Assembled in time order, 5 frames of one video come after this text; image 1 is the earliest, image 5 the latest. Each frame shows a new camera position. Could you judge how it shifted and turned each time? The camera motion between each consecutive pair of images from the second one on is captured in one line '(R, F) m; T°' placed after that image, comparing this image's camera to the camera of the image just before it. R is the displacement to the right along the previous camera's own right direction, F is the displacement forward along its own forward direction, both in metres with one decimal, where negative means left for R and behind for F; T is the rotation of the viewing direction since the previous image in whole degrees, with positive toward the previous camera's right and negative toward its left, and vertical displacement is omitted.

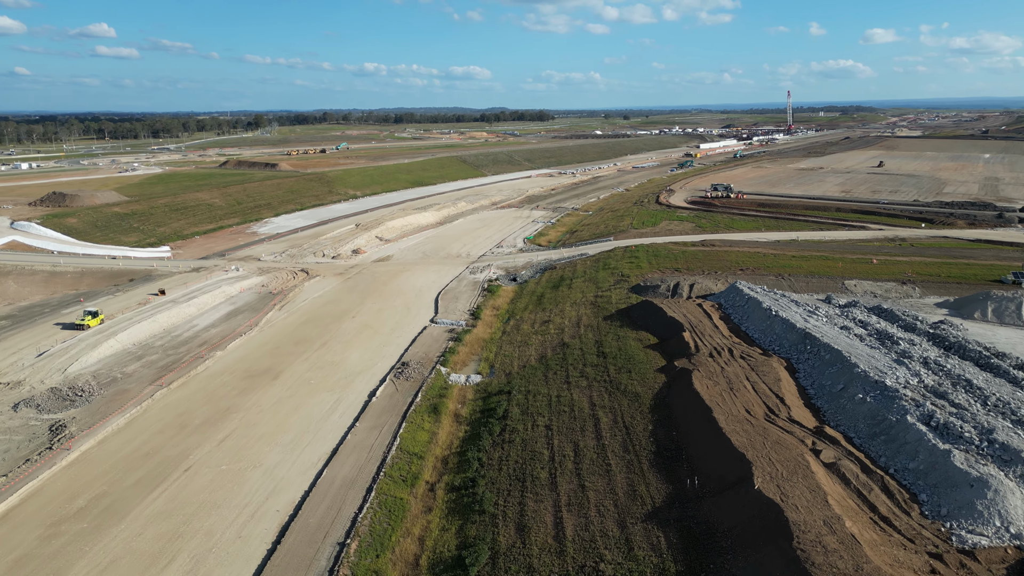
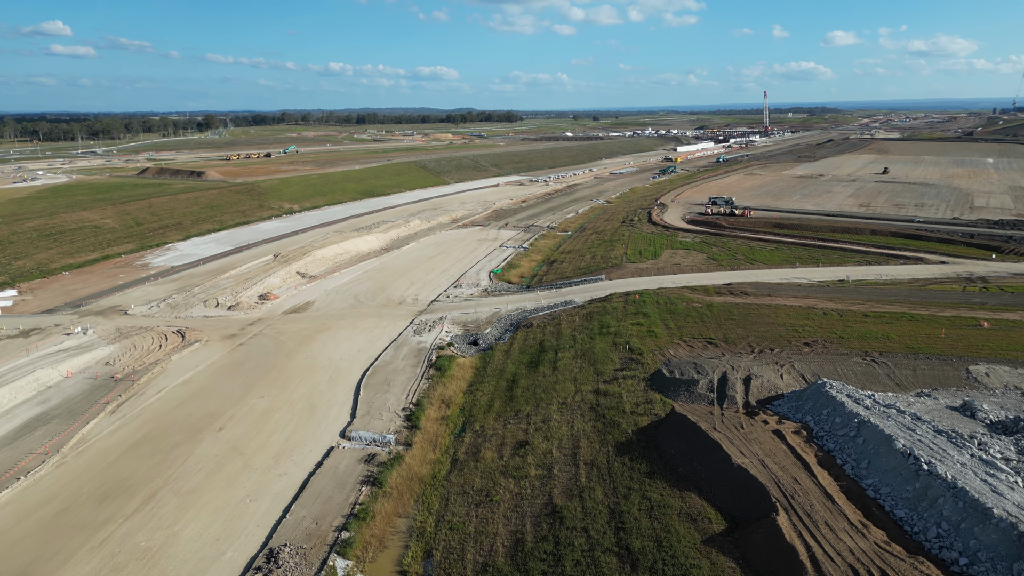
(+0.3, +8.4) m; +2°
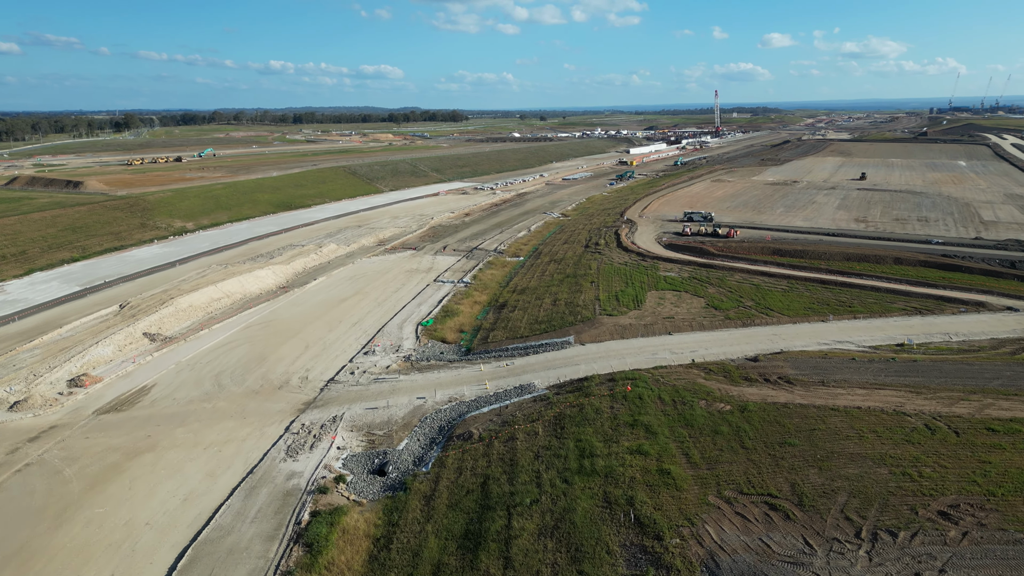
(+0.5, +7.7) m; +4°
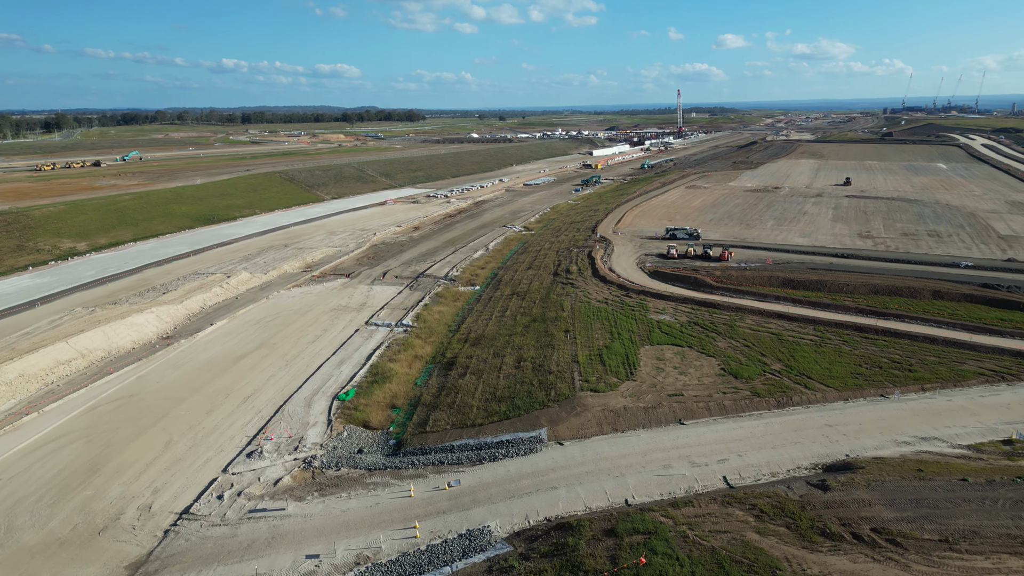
(+0.3, +5.8) m; +3°
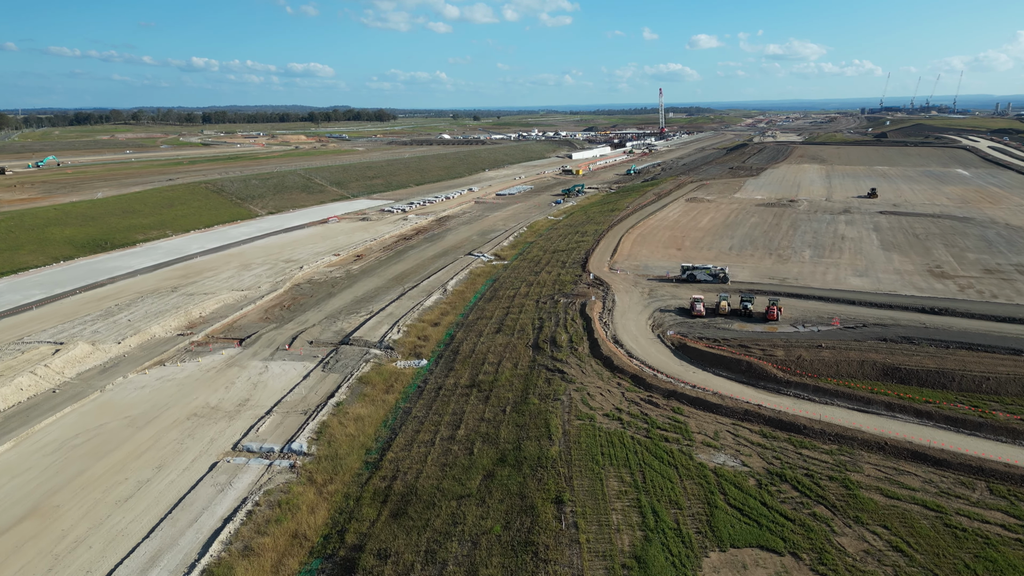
(+0.4, +8.4) m; +2°
